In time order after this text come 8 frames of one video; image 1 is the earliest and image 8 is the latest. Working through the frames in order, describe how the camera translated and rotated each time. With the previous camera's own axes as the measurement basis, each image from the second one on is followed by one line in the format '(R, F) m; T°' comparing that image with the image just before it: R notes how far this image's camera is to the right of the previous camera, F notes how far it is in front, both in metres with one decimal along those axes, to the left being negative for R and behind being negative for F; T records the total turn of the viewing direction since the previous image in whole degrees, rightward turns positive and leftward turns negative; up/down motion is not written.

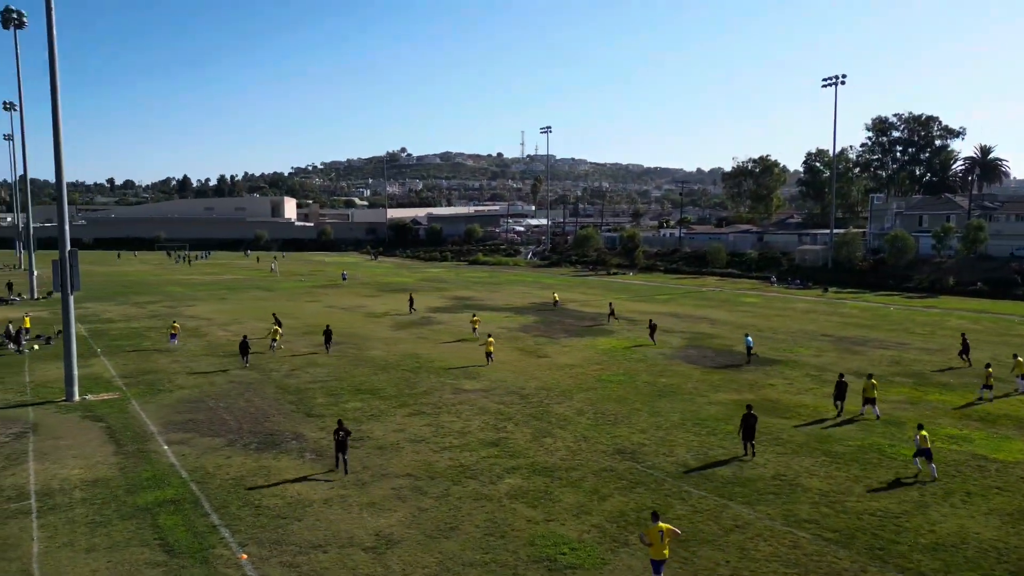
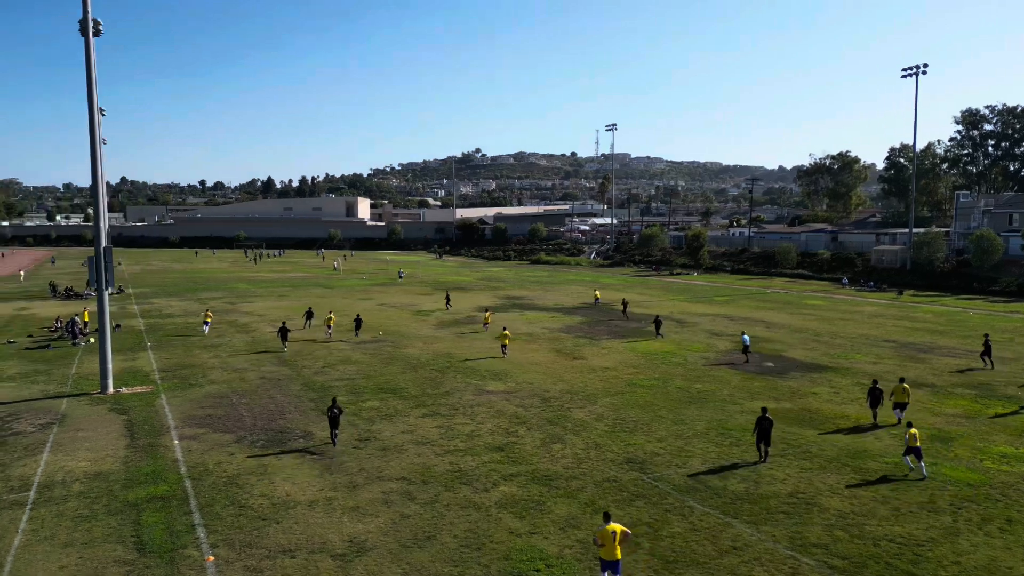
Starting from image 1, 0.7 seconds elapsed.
(+1.6, +0.7) m; -6°
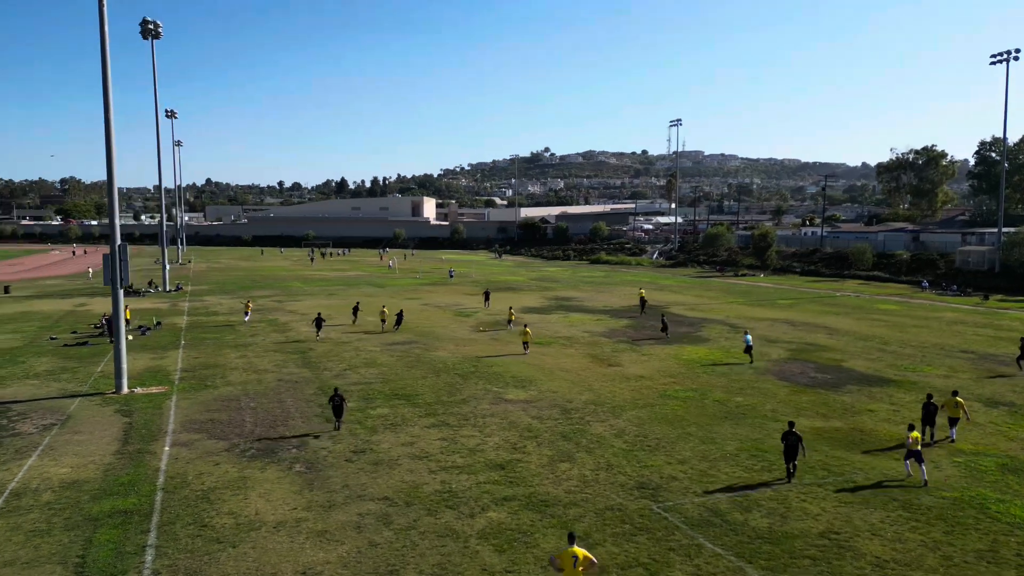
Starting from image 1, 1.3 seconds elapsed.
(+1.5, +1.6) m; -5°
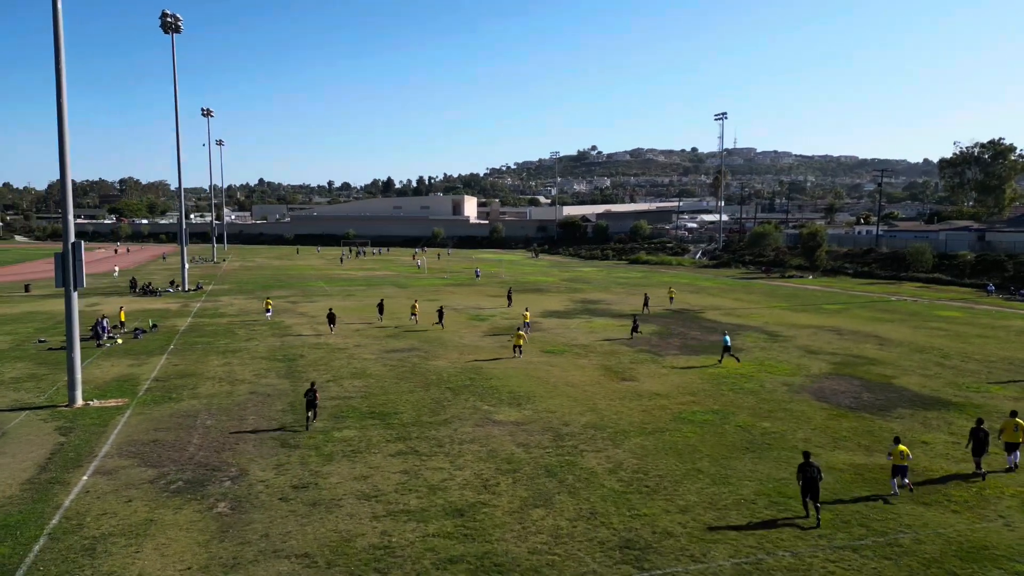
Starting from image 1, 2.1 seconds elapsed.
(+1.6, +2.9) m; -4°
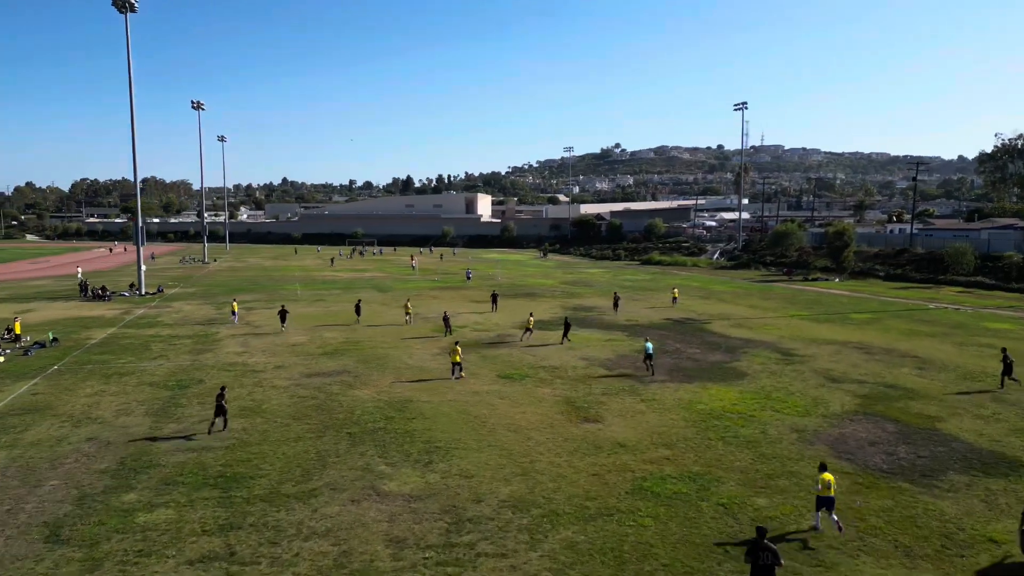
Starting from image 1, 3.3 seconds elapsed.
(+2.6, +5.7) m; -2°
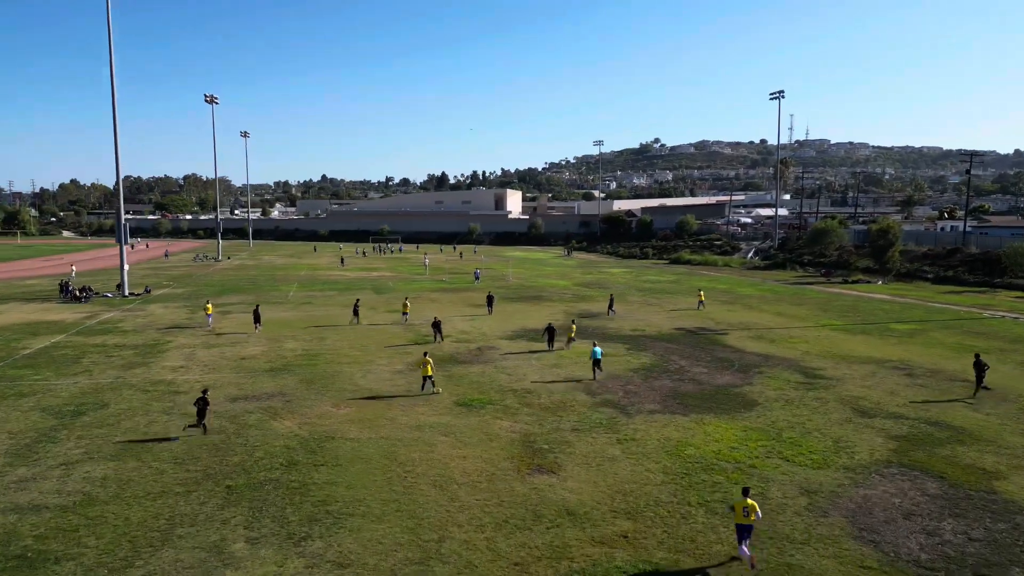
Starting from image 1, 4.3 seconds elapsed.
(+2.3, +4.1) m; -3°
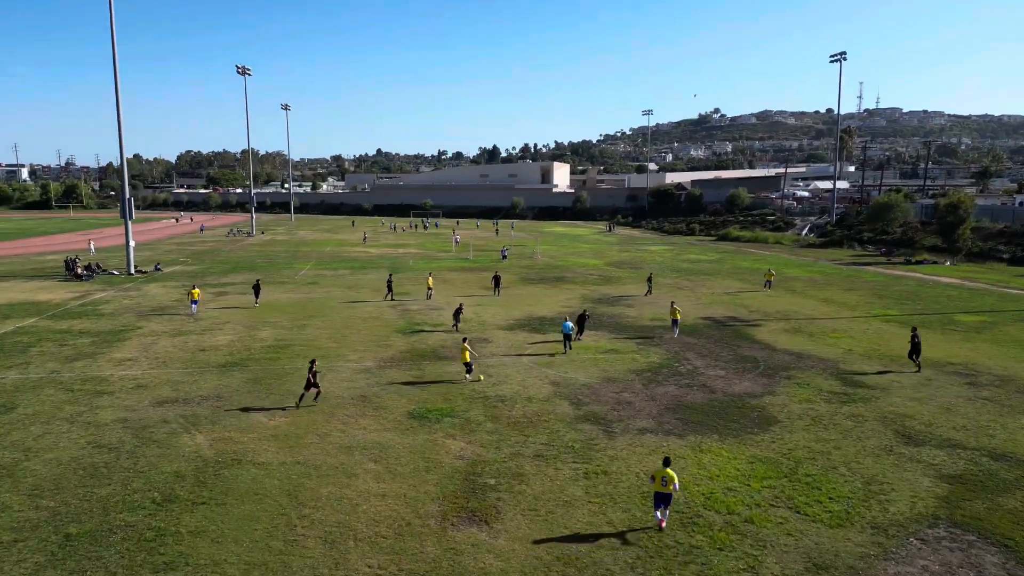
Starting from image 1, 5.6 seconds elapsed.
(+2.2, +3.6) m; -4°
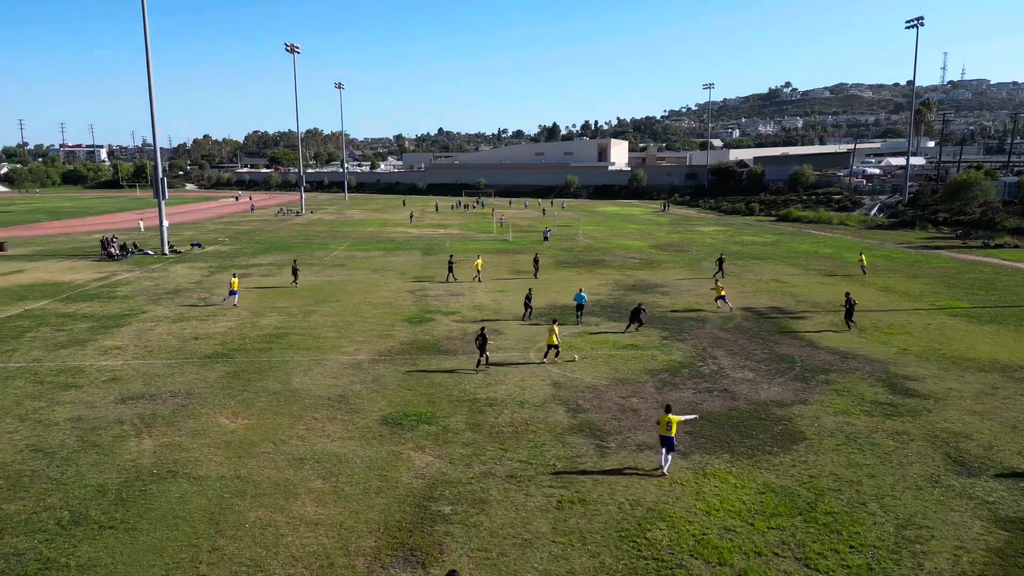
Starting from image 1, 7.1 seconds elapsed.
(+1.6, +2.2) m; -5°
